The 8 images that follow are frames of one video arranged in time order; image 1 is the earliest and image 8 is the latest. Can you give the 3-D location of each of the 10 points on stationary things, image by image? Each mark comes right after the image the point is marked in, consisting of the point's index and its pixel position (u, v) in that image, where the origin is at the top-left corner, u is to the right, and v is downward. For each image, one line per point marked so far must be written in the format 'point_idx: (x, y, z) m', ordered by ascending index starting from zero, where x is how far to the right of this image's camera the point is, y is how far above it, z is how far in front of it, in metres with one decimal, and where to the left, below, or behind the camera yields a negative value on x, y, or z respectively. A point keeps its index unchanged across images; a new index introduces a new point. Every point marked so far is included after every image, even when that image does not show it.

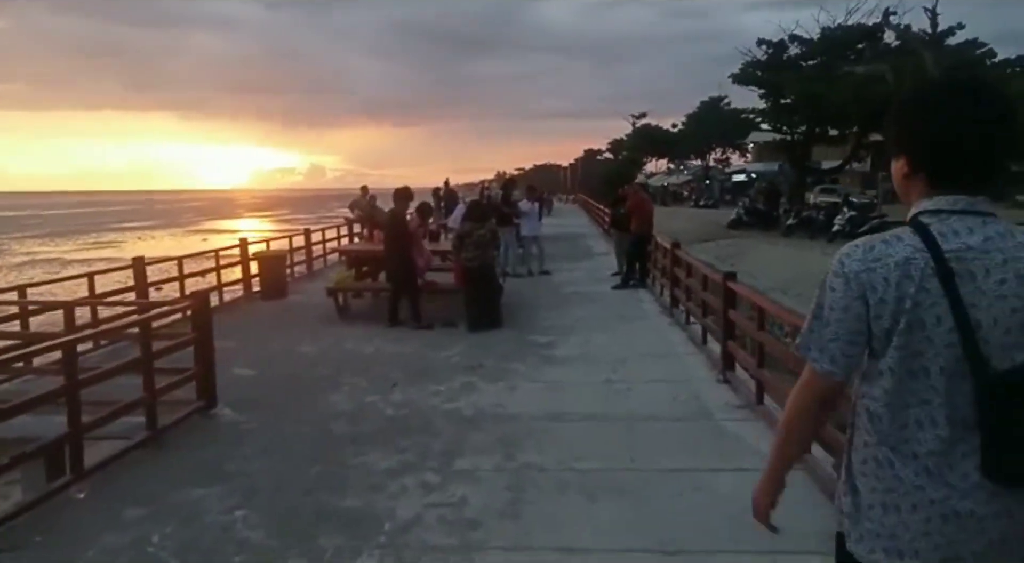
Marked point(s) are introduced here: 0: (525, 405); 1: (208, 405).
0: (+0.1, -1.0, +6.6) m
1: (-2.6, -1.0, +6.6) m
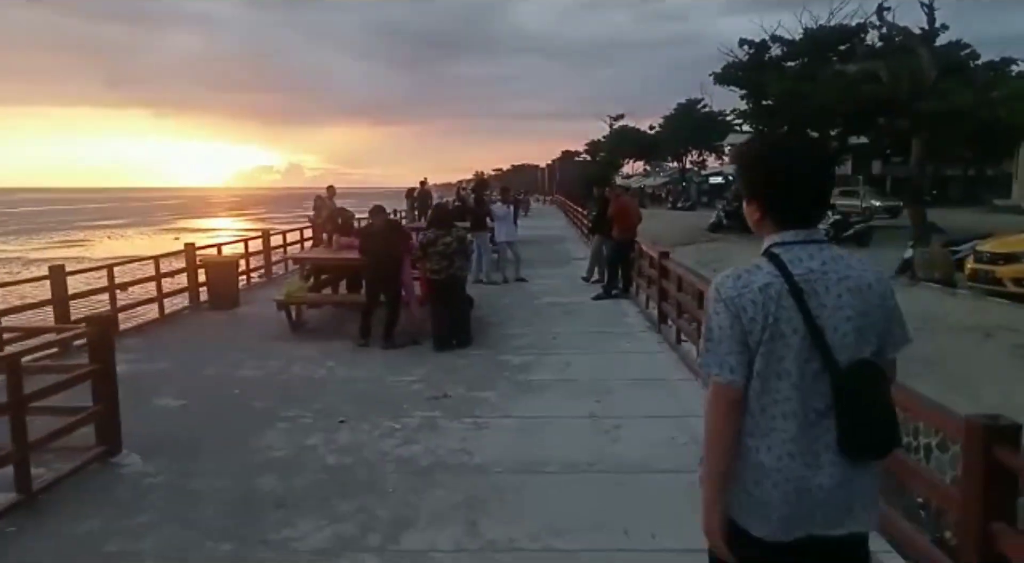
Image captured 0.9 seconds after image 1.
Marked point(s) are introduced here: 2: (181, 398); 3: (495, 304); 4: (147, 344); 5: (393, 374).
0: (-0.1, -1.2, +5.5) m
1: (-2.8, -1.2, +5.4) m
2: (-3.0, -1.1, +7.0) m
3: (-0.3, -0.4, +12.0) m
4: (-4.4, -0.8, +9.4) m
5: (-1.2, -0.9, +7.8) m
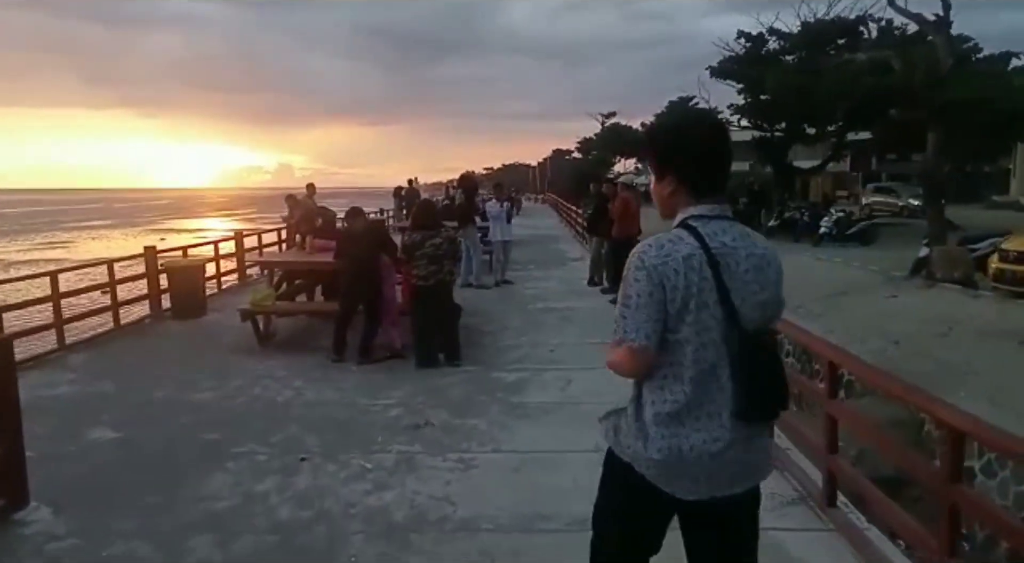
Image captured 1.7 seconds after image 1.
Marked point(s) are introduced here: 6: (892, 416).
0: (-0.2, -1.3, +4.6) m
1: (-2.8, -1.3, +4.4) m
2: (-3.0, -1.1, +6.0) m
3: (-0.4, -0.4, +11.0) m
4: (-4.5, -0.9, +8.4) m
5: (-1.3, -1.0, +6.8) m
6: (+4.5, -1.6, +9.3) m
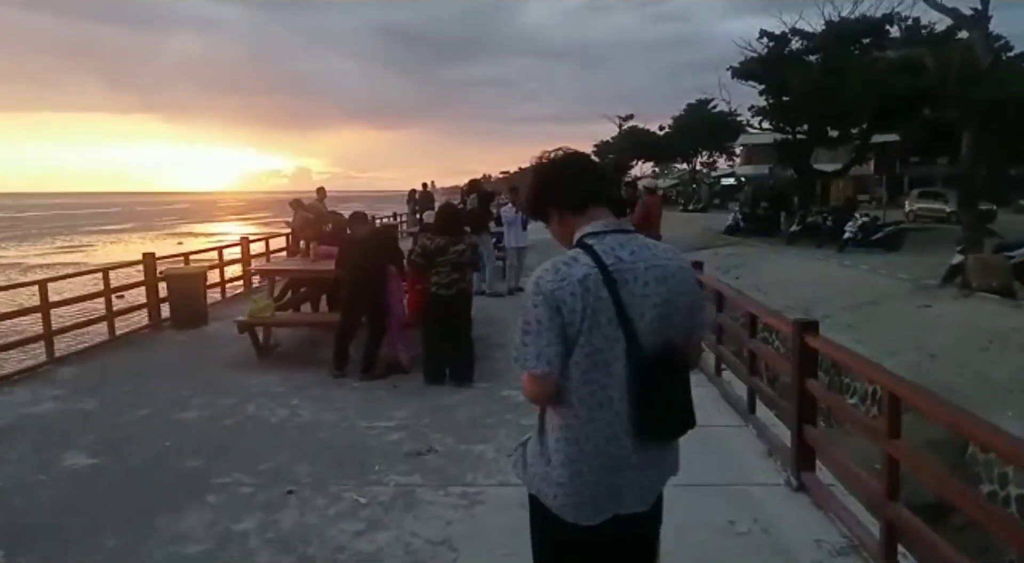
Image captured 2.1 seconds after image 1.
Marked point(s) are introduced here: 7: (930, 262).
0: (-0.1, -1.4, +4.0) m
1: (-2.8, -1.4, +4.0) m
2: (-3.0, -1.2, +5.6) m
3: (-0.2, -0.5, +10.5) m
4: (-4.4, -0.9, +8.0) m
5: (-1.2, -1.1, +6.3) m
6: (+4.7, -1.7, +8.7) m
7: (+9.9, +0.5, +18.5) m
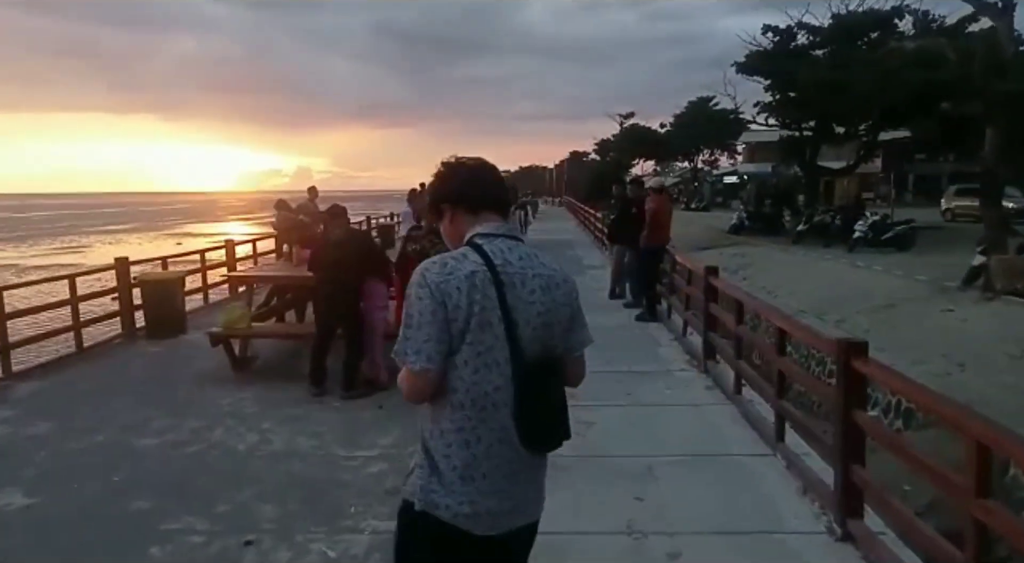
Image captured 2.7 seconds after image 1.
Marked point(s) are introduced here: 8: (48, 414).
0: (-0.1, -1.4, +3.4) m
1: (-2.8, -1.4, +3.3) m
2: (-3.0, -1.3, +4.9) m
3: (-0.2, -0.6, +9.8) m
4: (-4.4, -1.0, +7.3) m
5: (-1.2, -1.2, +5.6) m
6: (+4.7, -1.8, +8.0) m
7: (+9.9, +0.5, +17.8) m
8: (-3.9, -1.1, +6.6) m
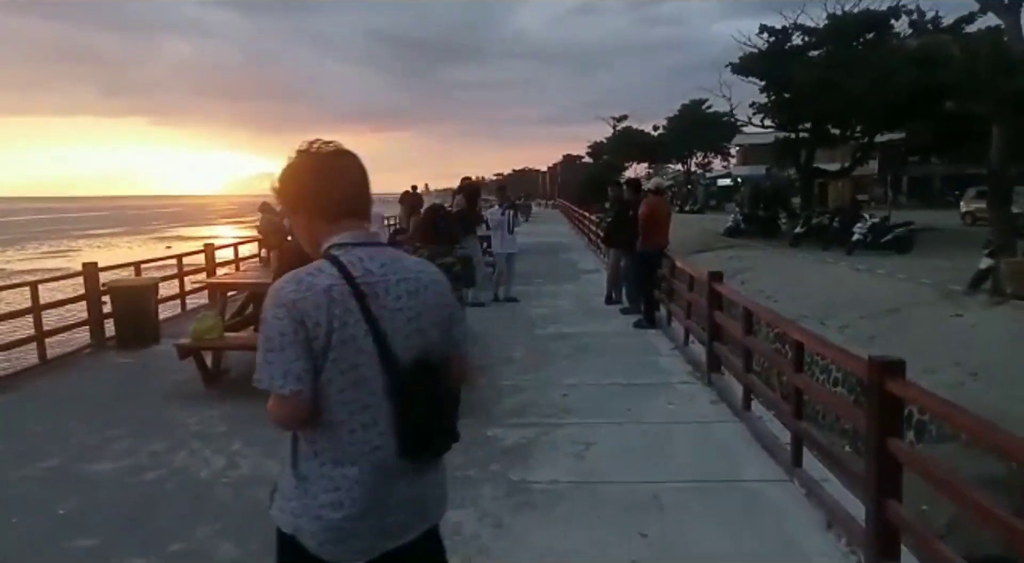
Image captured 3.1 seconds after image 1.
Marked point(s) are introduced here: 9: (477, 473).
0: (-0.2, -1.5, +2.9) m
1: (-2.9, -1.5, +2.8) m
2: (-3.0, -1.4, +4.4) m
3: (-0.3, -0.7, +9.4) m
4: (-4.5, -1.1, +6.8) m
5: (-1.3, -1.2, +5.1) m
6: (+4.6, -1.8, +7.5) m
7: (+9.8, +0.4, +17.4) m
8: (-4.0, -1.2, +6.0) m
9: (-0.2, -1.2, +5.0) m
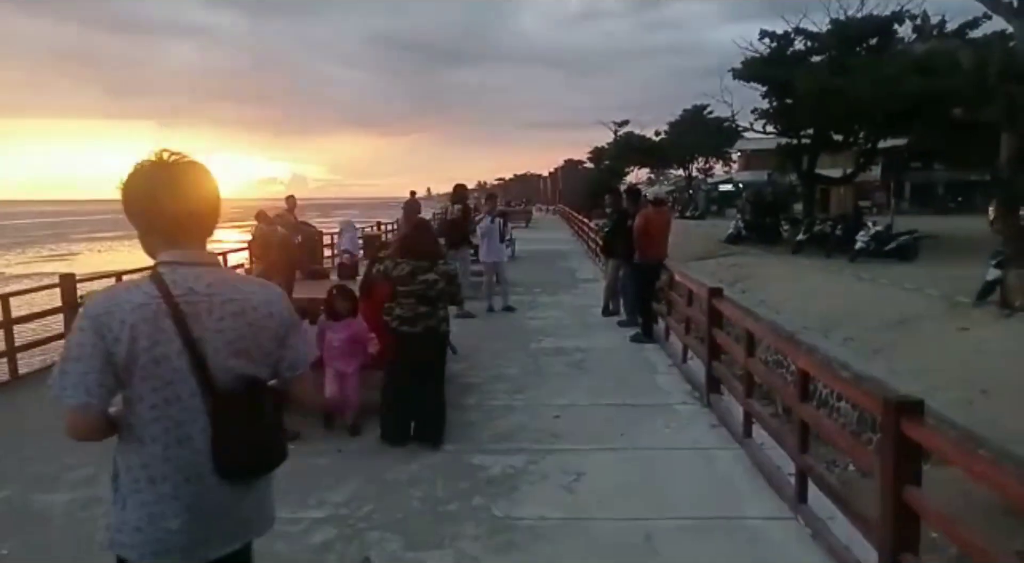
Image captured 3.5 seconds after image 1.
0: (-0.3, -1.6, +2.5) m
1: (-3.0, -1.6, +2.4) m
2: (-3.1, -1.5, +4.0) m
3: (-0.4, -0.8, +9.0) m
4: (-4.6, -1.2, +6.4) m
5: (-1.4, -1.3, +4.8) m
6: (+4.5, -2.0, +7.2) m
7: (+9.7, +0.2, +17.1) m
8: (-4.1, -1.3, +5.7) m
9: (-0.3, -1.4, +4.7) m
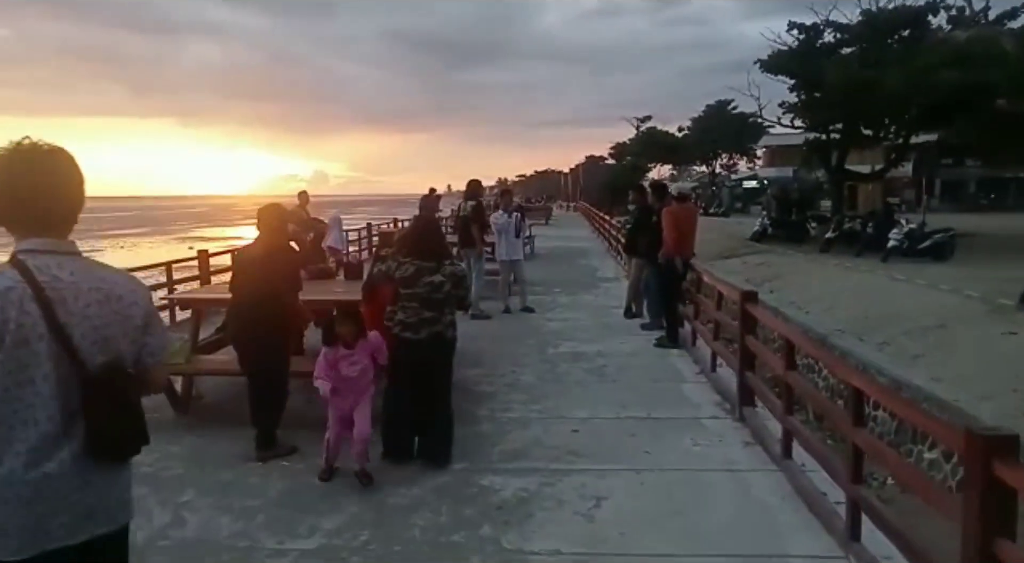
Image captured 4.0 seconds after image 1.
0: (-0.3, -1.6, +2.0) m
1: (-3.0, -1.6, +2.0) m
2: (-3.1, -1.5, +3.6) m
3: (-0.2, -0.8, +8.5) m
4: (-4.5, -1.2, +6.1) m
5: (-1.3, -1.4, +4.3) m
6: (+4.6, -2.0, +6.5) m
7: (+10.1, +0.2, +16.3) m
8: (-4.0, -1.3, +5.3) m
9: (-0.2, -1.4, +4.2) m
